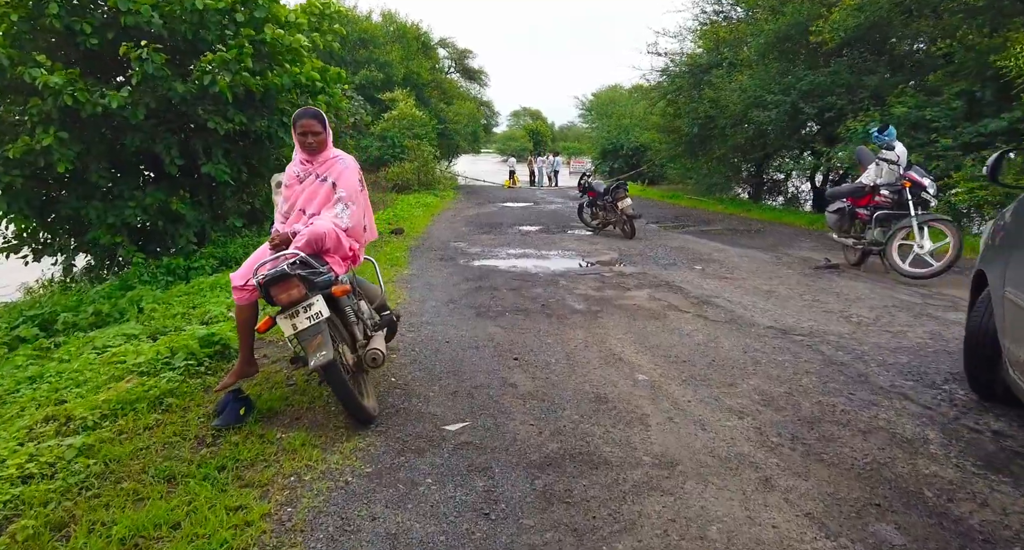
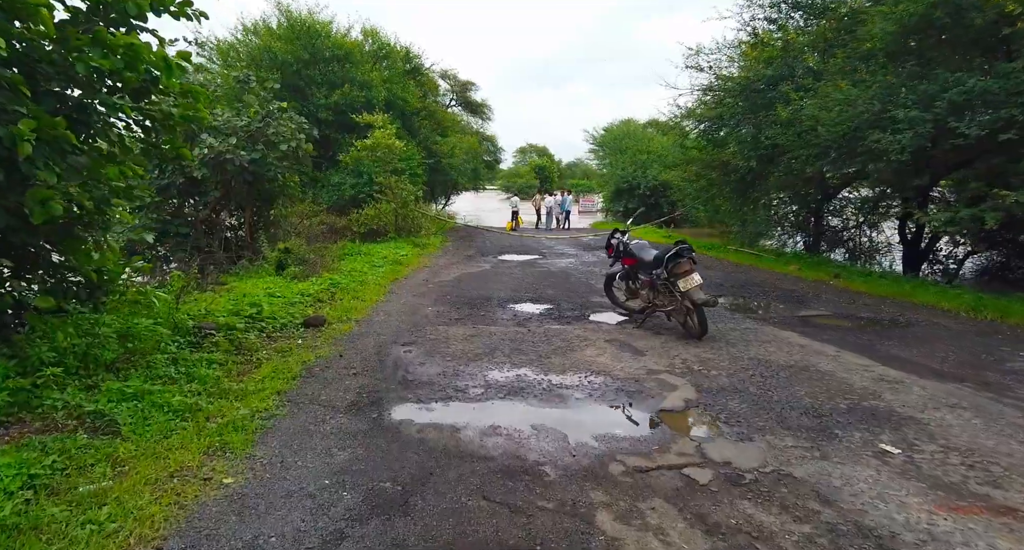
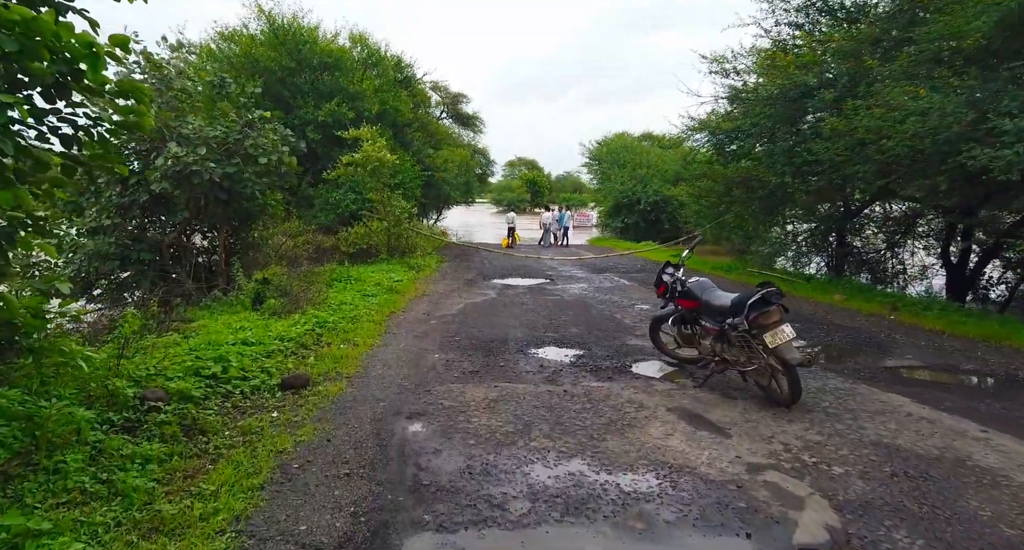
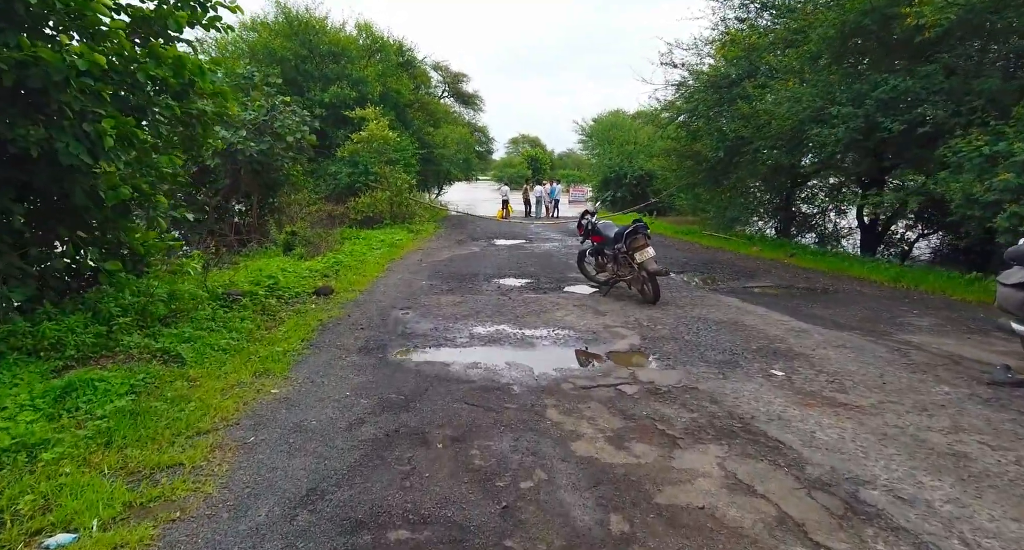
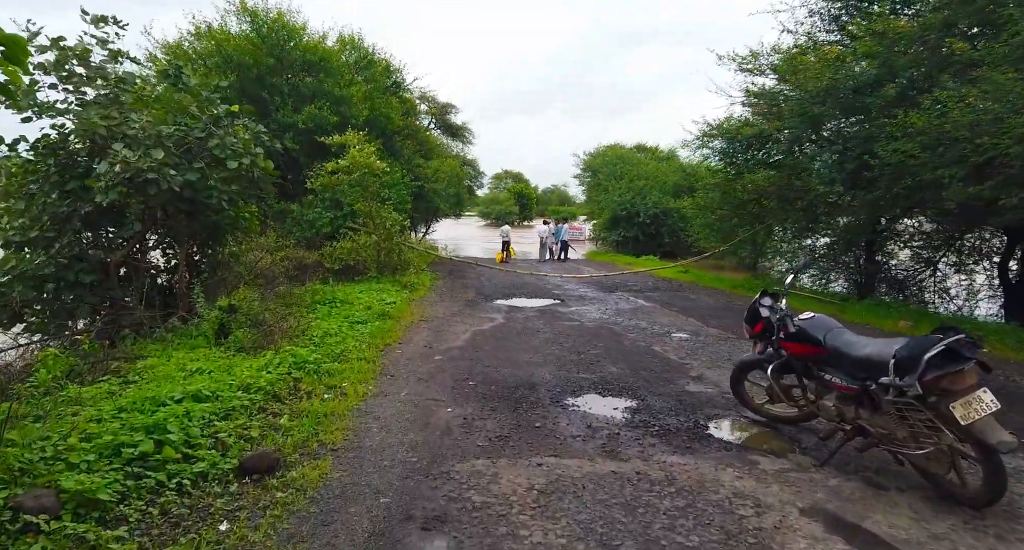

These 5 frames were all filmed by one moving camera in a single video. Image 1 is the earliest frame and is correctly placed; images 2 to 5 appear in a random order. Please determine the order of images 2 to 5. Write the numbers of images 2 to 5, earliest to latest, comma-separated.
4, 2, 3, 5
